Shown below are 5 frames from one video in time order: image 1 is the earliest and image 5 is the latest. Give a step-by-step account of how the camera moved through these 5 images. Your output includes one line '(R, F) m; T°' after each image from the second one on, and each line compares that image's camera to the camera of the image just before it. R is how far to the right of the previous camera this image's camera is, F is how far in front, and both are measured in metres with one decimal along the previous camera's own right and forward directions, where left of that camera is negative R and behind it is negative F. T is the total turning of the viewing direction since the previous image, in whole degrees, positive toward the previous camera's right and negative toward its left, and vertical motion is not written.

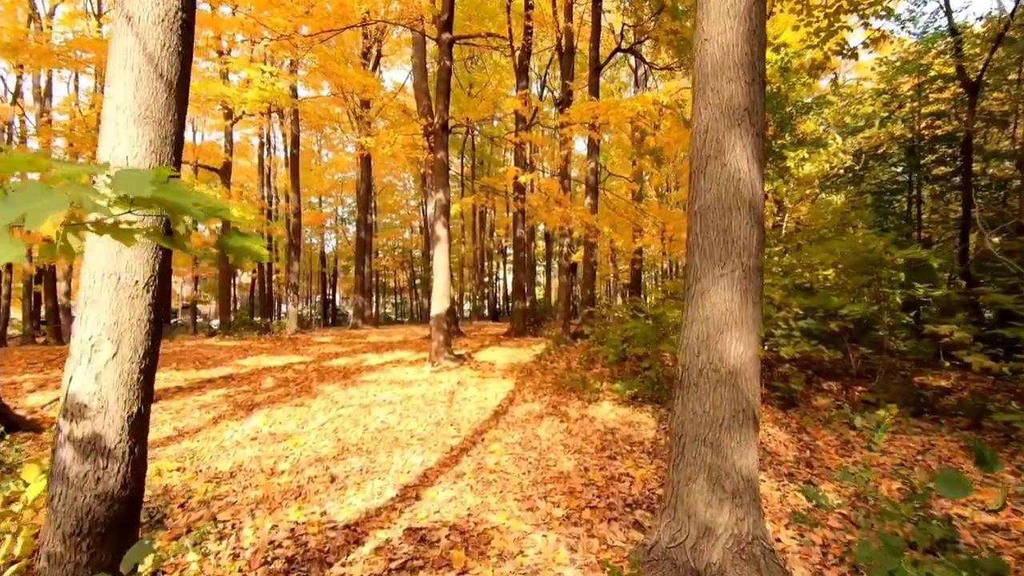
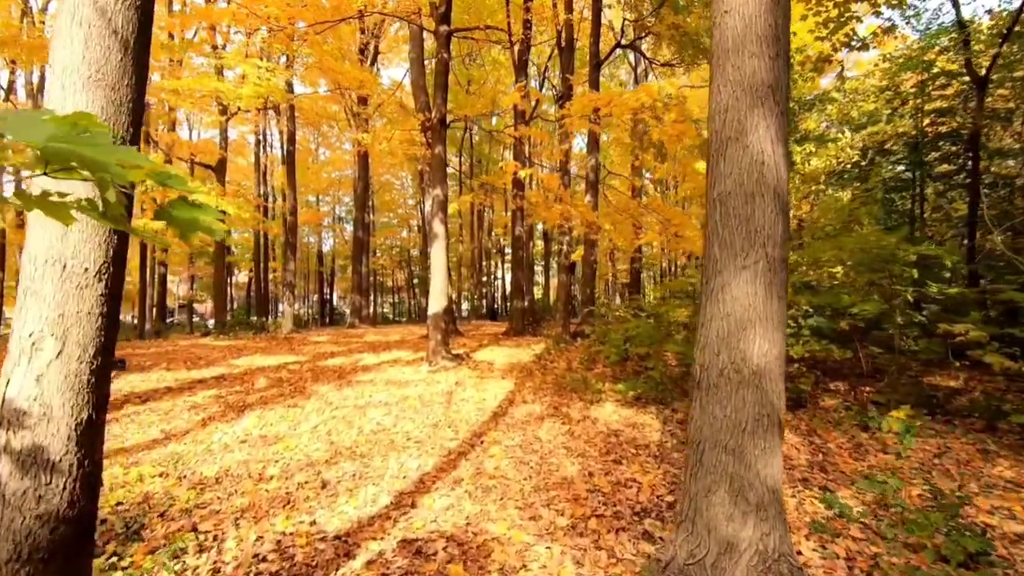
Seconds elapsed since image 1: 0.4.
(0.0, +0.2) m; 0°
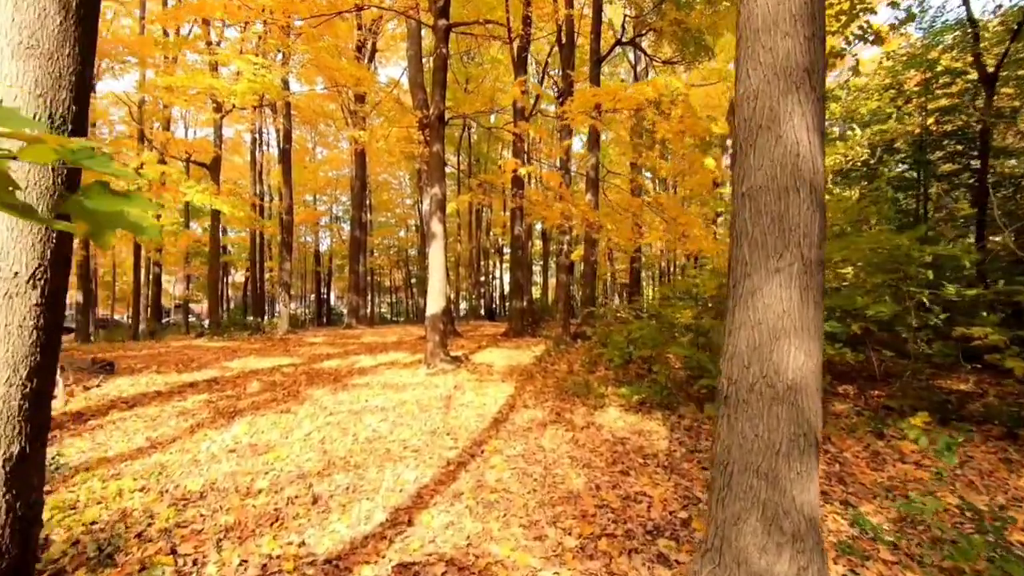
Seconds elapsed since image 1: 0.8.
(0.0, +0.2) m; 0°
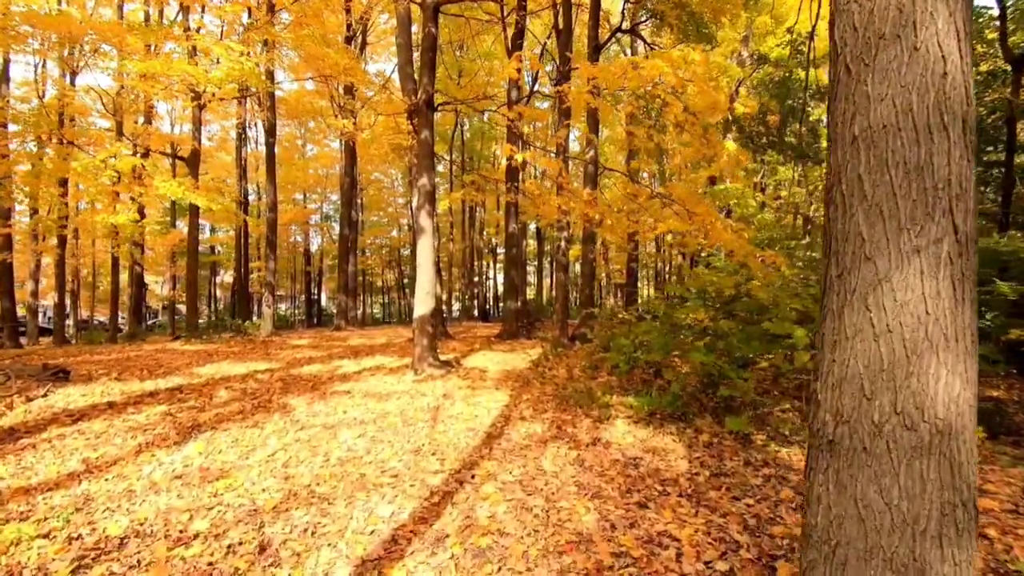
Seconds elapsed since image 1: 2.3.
(0.0, +0.7) m; +1°
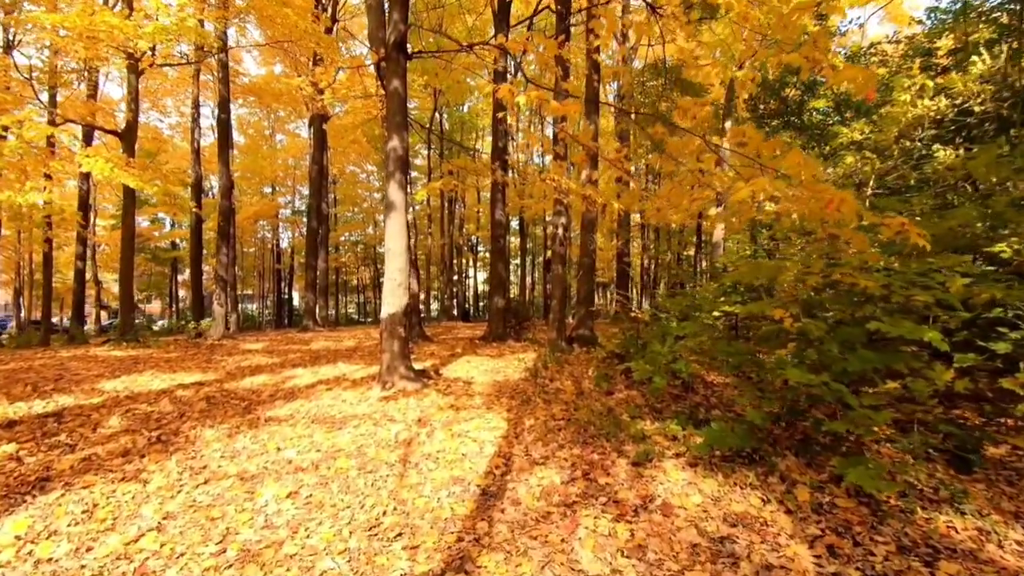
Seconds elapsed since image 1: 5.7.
(-0.2, +1.9) m; +2°
